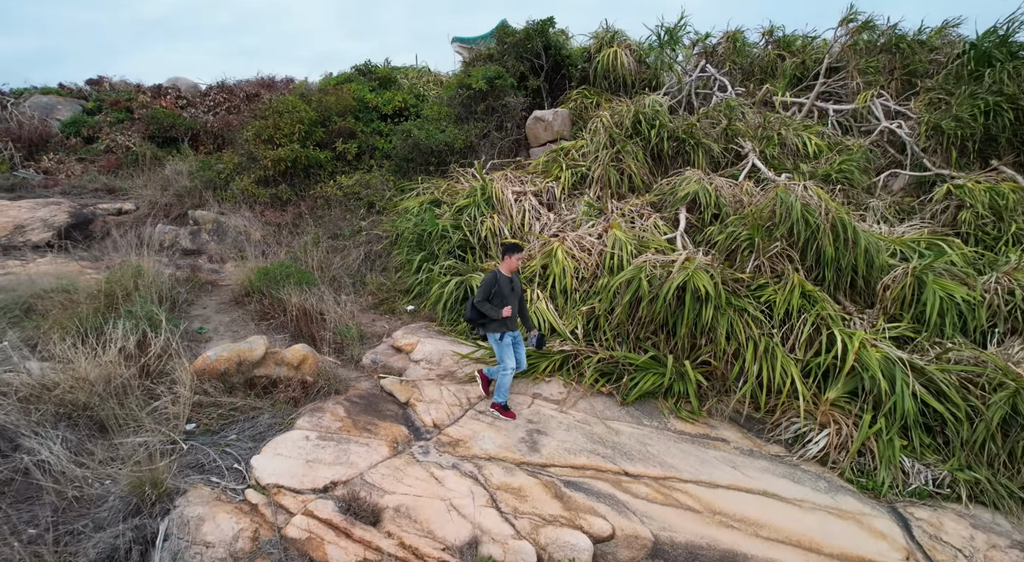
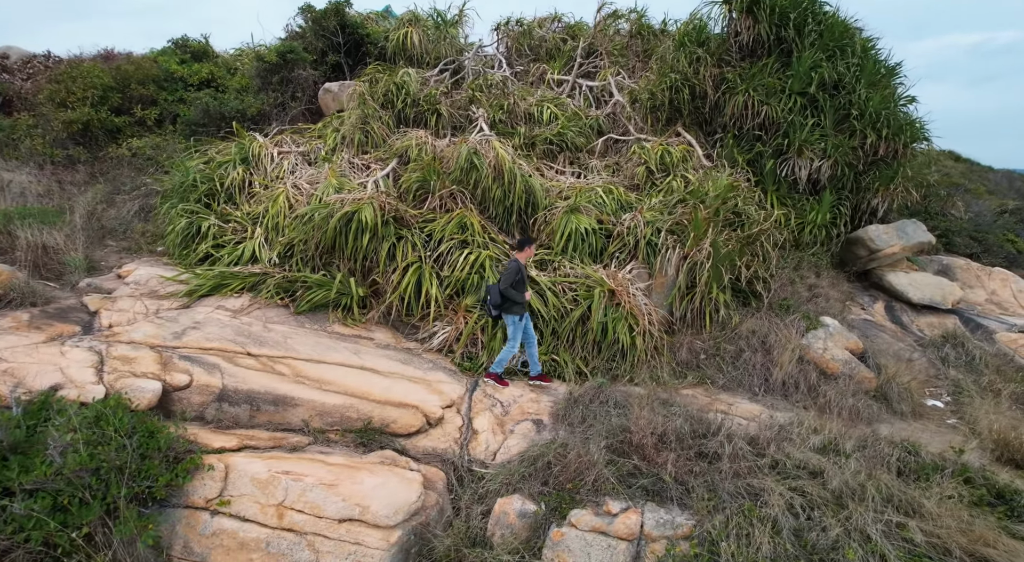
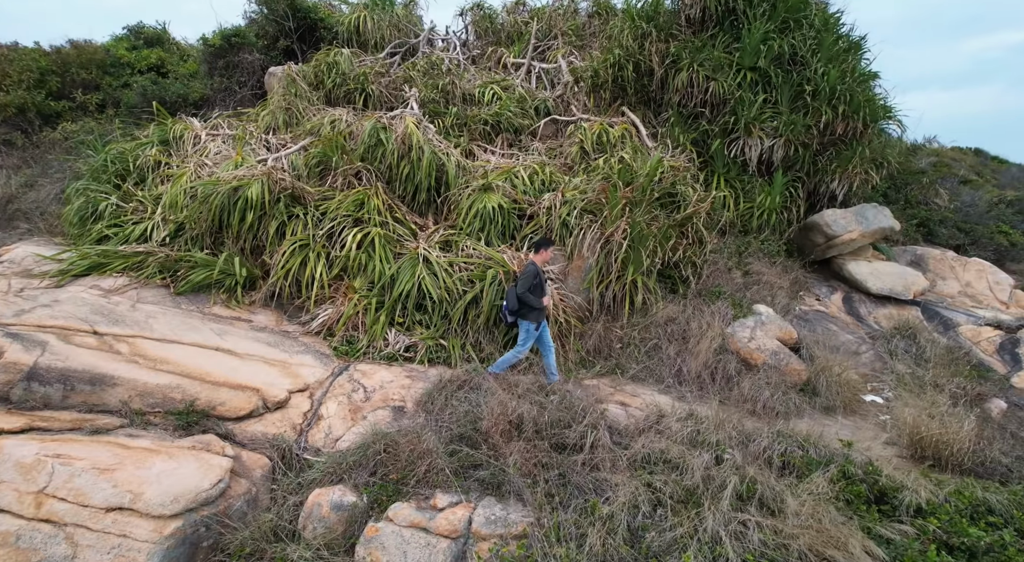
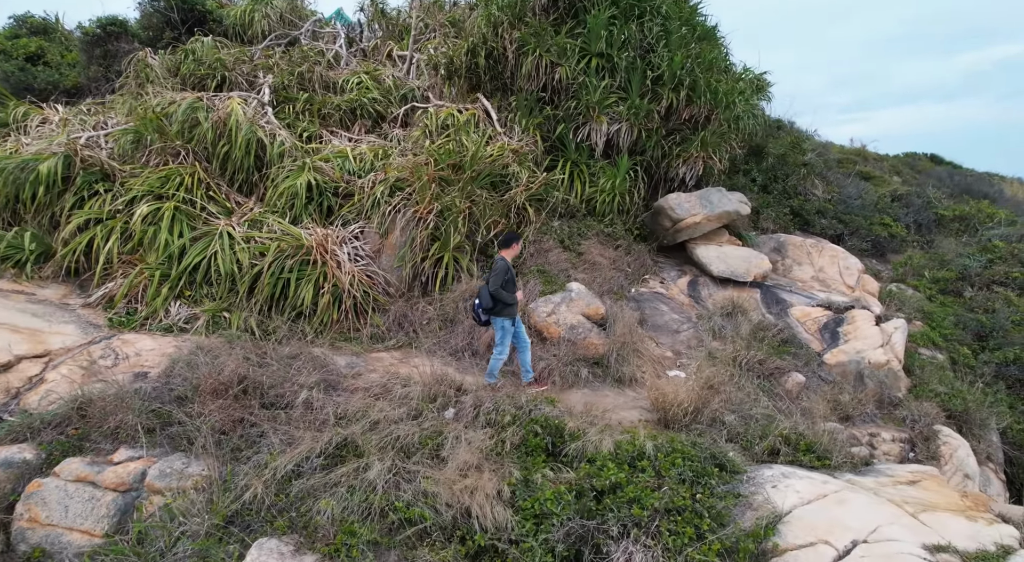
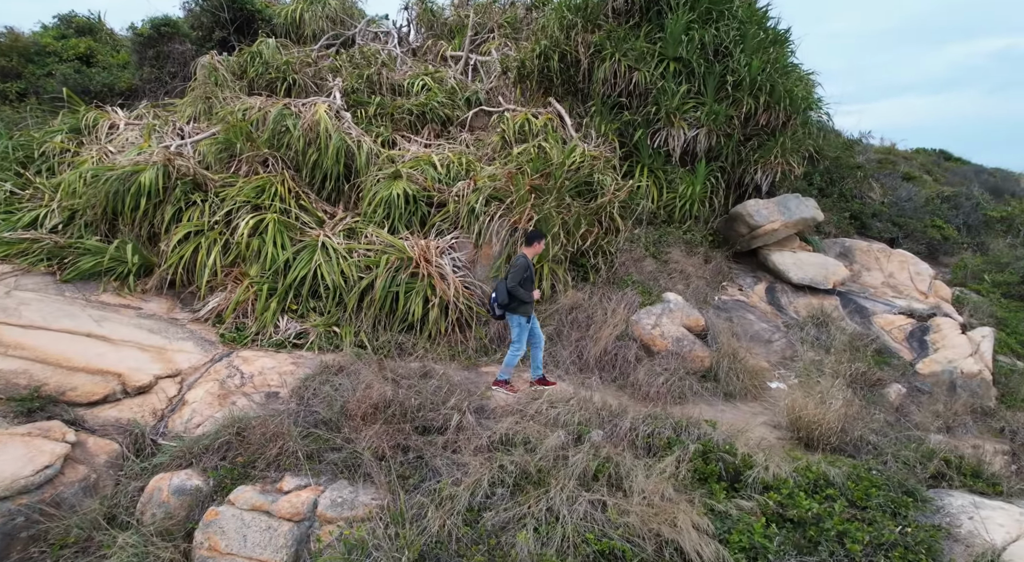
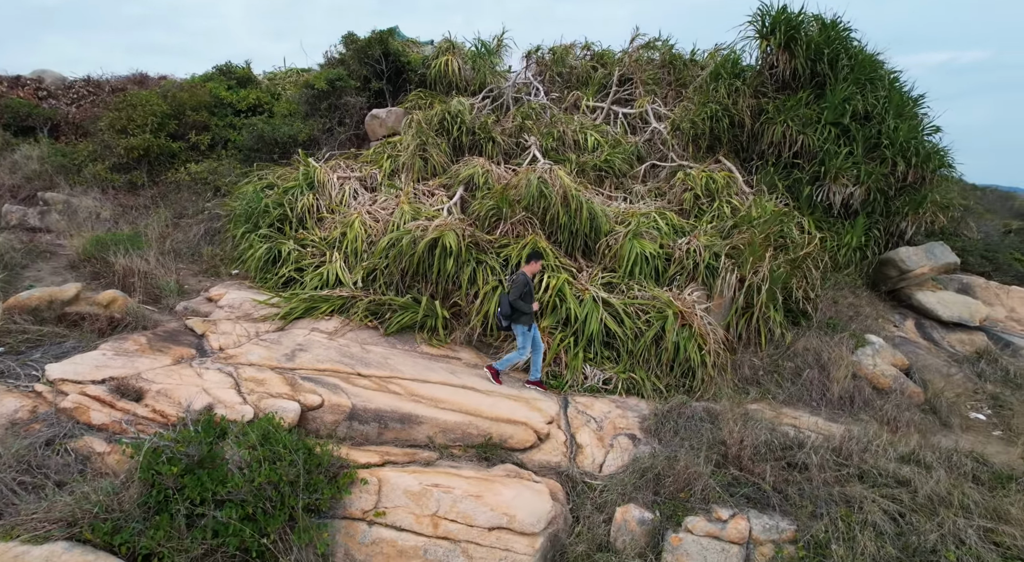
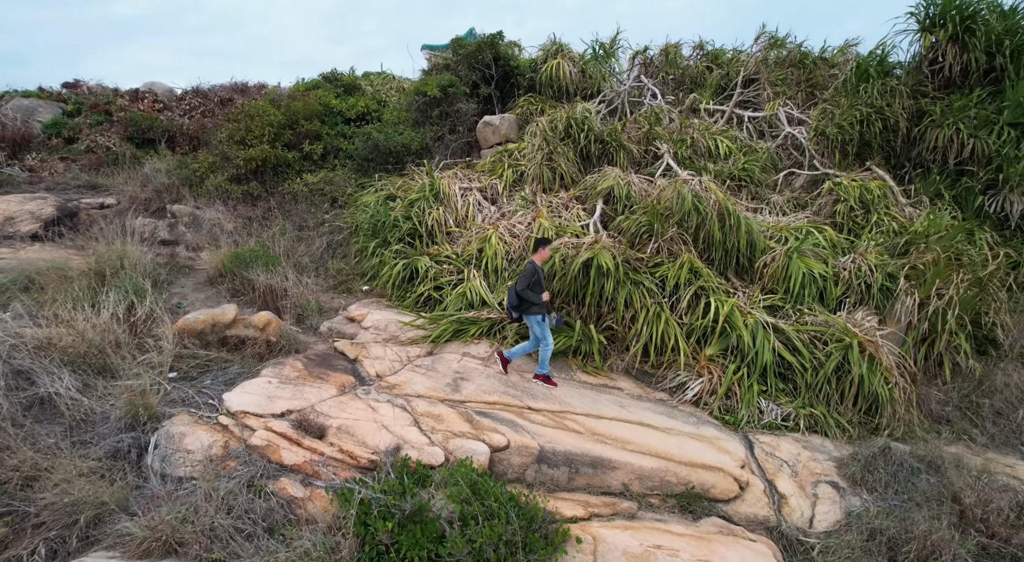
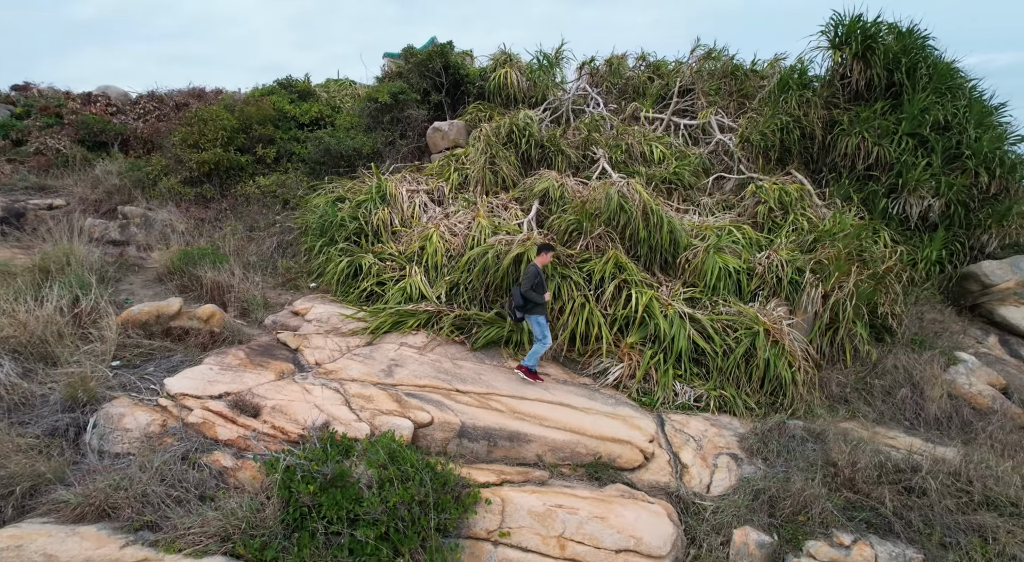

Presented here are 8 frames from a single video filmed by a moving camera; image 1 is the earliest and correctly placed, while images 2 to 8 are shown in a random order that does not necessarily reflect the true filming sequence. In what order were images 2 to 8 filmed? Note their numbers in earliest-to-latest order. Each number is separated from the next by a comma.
7, 8, 6, 2, 3, 5, 4
